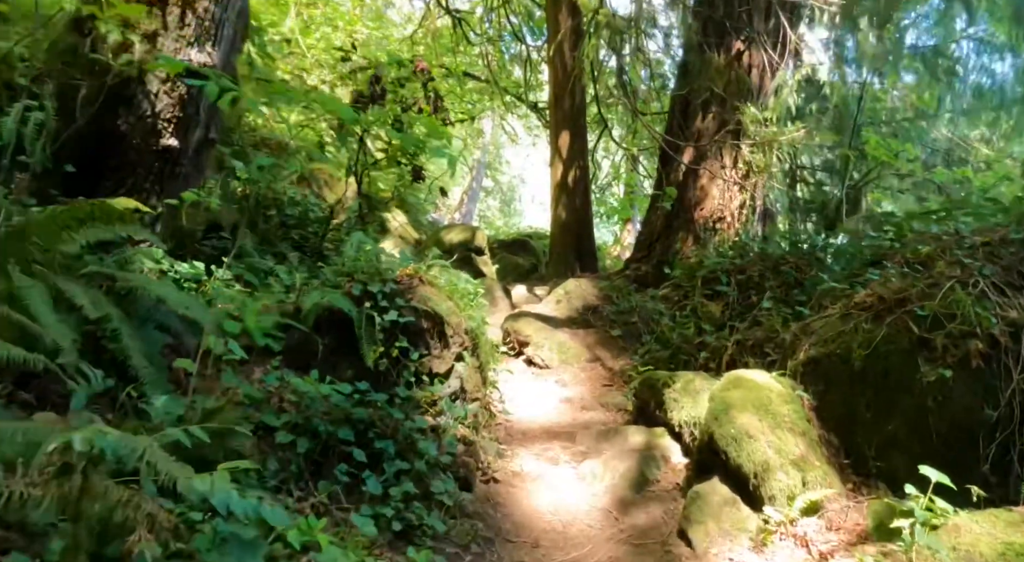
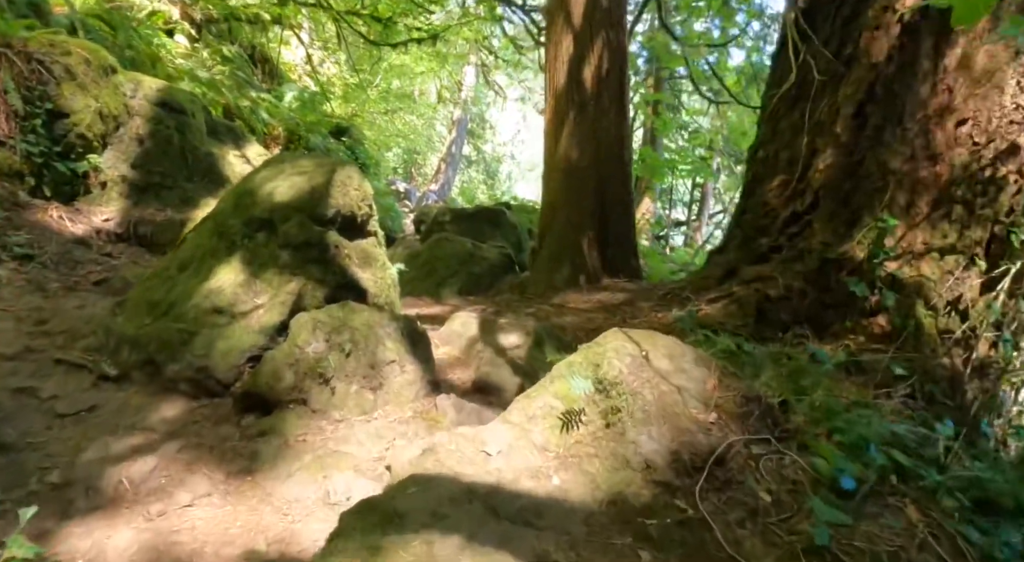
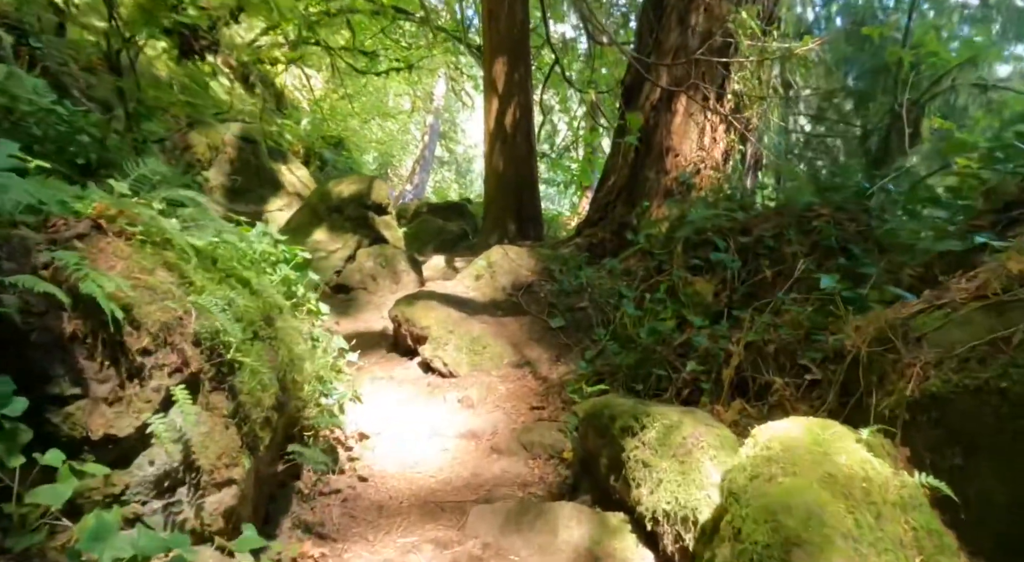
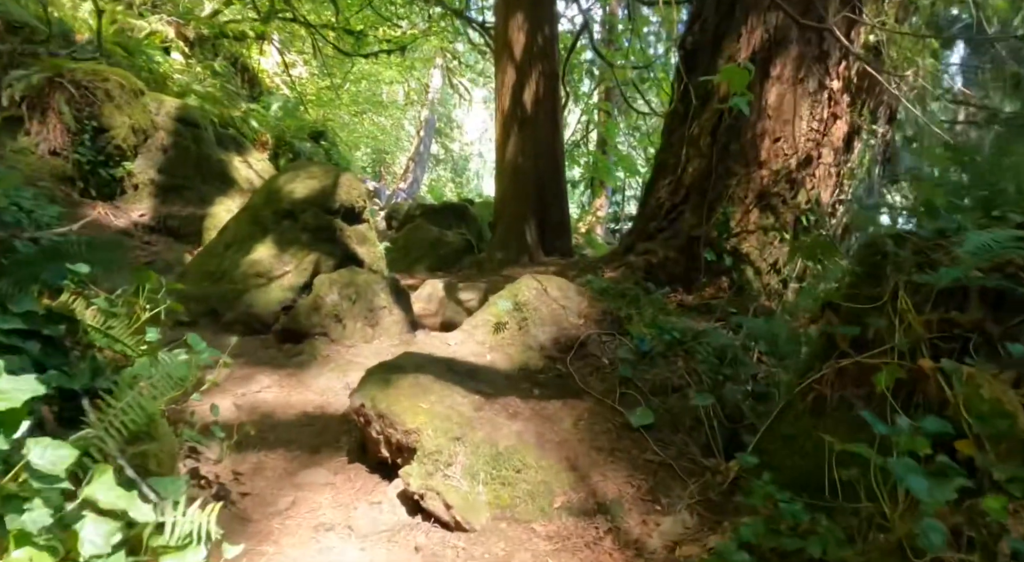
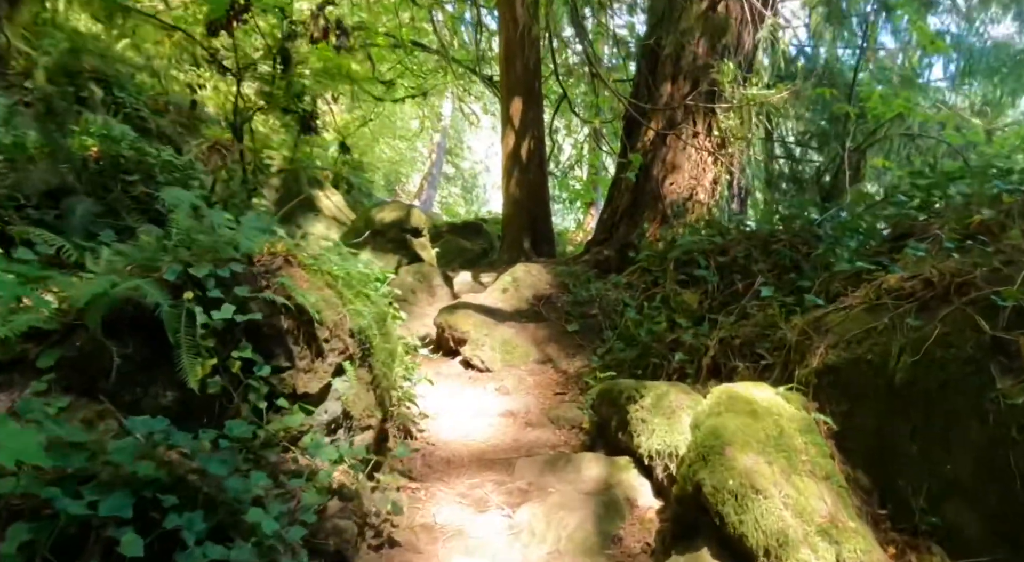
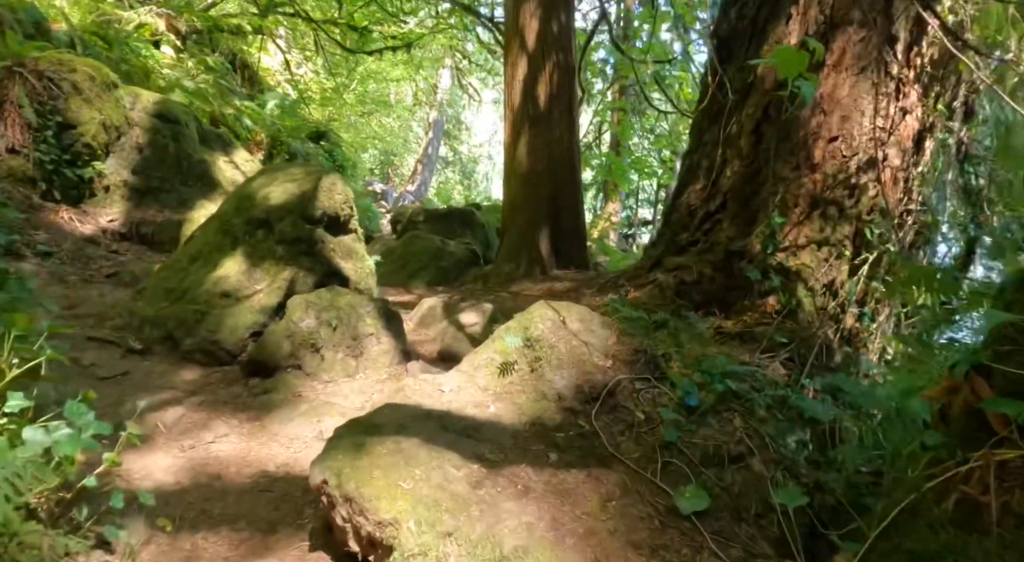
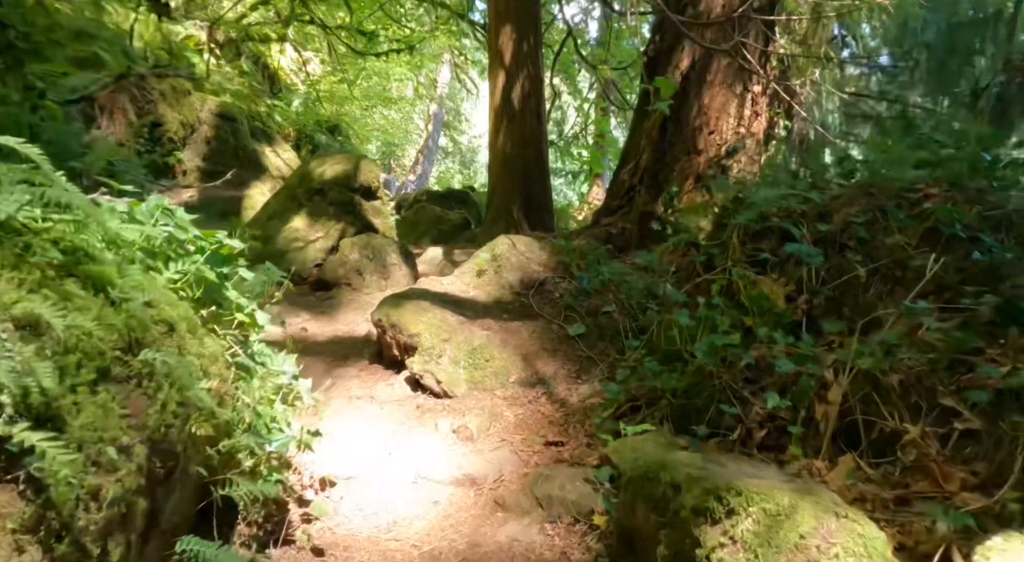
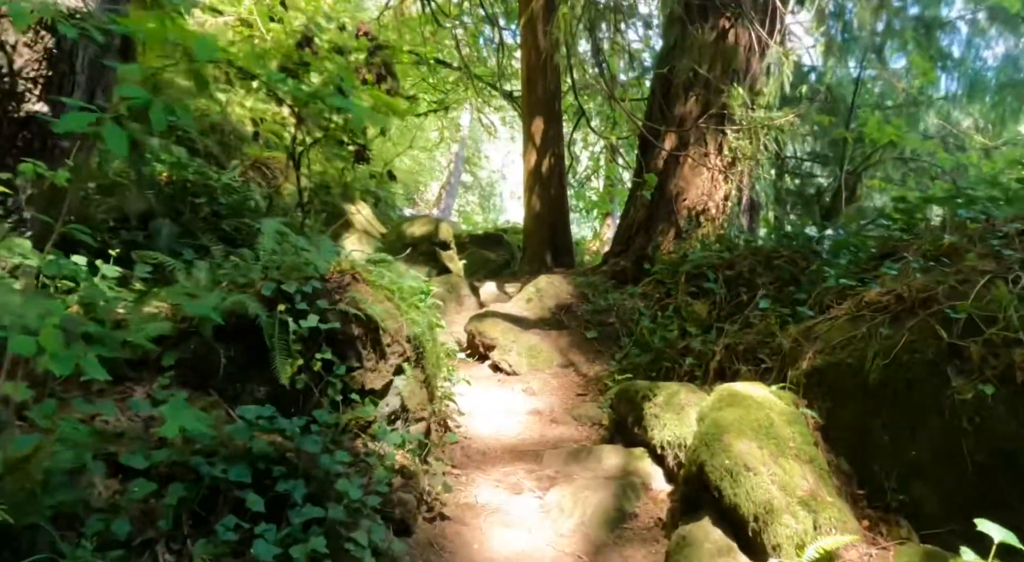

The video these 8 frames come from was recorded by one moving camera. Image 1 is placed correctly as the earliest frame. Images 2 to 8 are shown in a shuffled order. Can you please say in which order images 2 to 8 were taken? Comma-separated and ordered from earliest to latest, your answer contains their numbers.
8, 5, 3, 7, 4, 6, 2
